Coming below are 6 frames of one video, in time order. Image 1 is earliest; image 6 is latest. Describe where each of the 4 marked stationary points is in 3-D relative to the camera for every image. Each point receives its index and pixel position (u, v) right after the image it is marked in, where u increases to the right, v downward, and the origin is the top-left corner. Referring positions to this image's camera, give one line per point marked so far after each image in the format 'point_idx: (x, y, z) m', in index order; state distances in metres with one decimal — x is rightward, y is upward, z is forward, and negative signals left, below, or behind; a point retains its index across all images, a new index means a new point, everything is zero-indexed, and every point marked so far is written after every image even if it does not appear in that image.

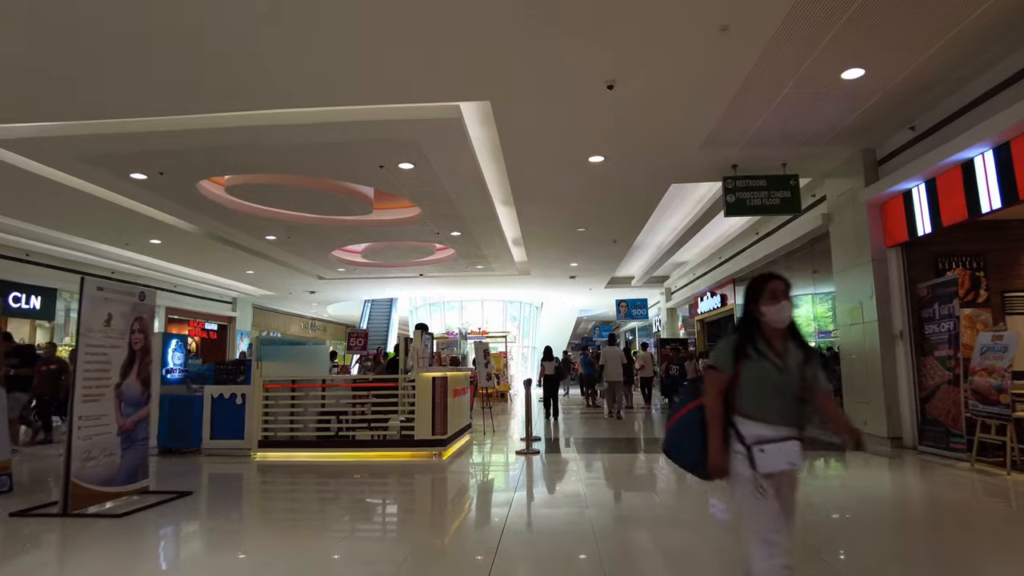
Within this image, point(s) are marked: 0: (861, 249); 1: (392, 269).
0: (+3.7, +0.4, +6.4) m
1: (-2.7, +0.4, +13.5) m
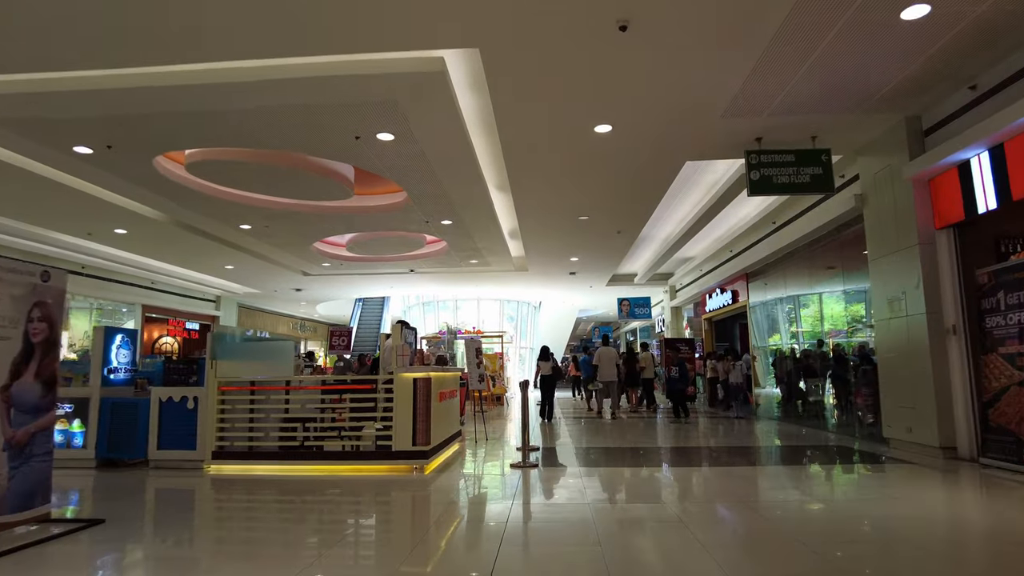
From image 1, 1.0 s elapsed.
0: (+3.7, +0.5, +5.6) m
1: (-2.8, +0.5, +12.6) m
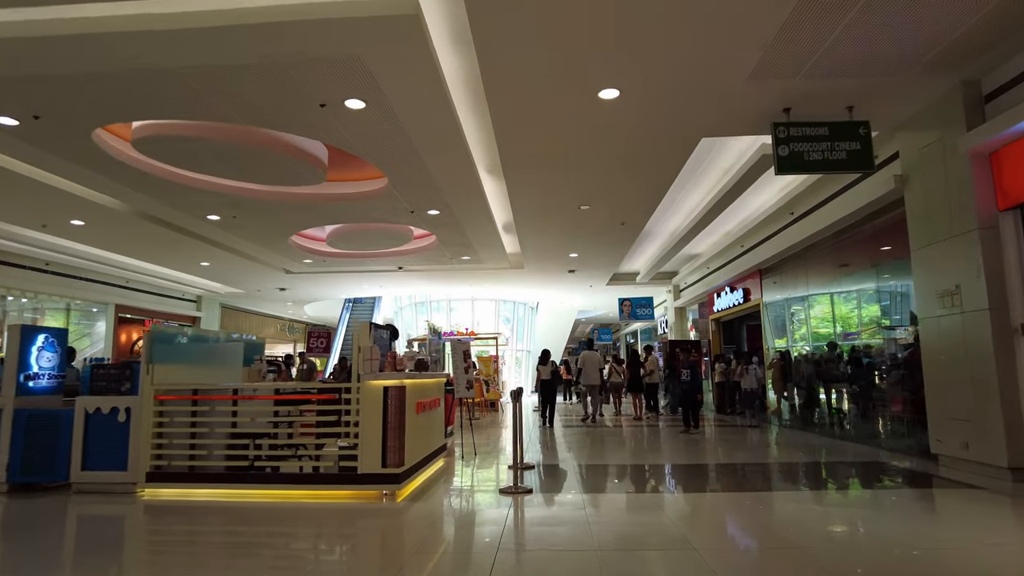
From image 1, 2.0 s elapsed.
0: (+3.6, +0.6, +4.9) m
1: (-2.9, +0.5, +11.8) m
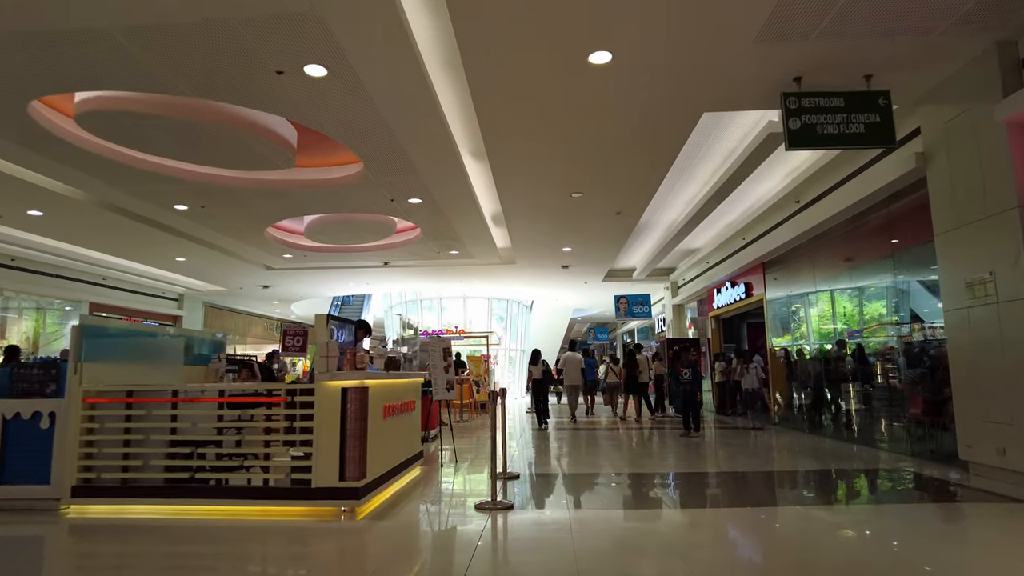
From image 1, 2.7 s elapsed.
0: (+3.4, +0.7, +4.3) m
1: (-3.0, +0.6, +11.3) m
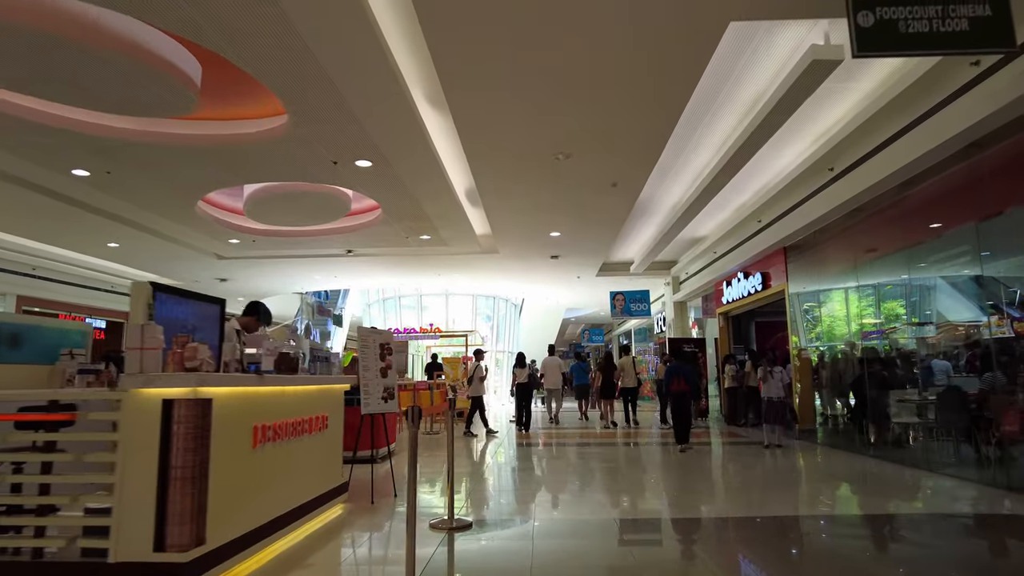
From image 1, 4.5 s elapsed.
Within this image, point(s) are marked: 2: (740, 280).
0: (+3.2, +0.8, +2.9) m
1: (-3.4, +0.8, +9.9) m
2: (+3.8, +0.1, +9.9) m
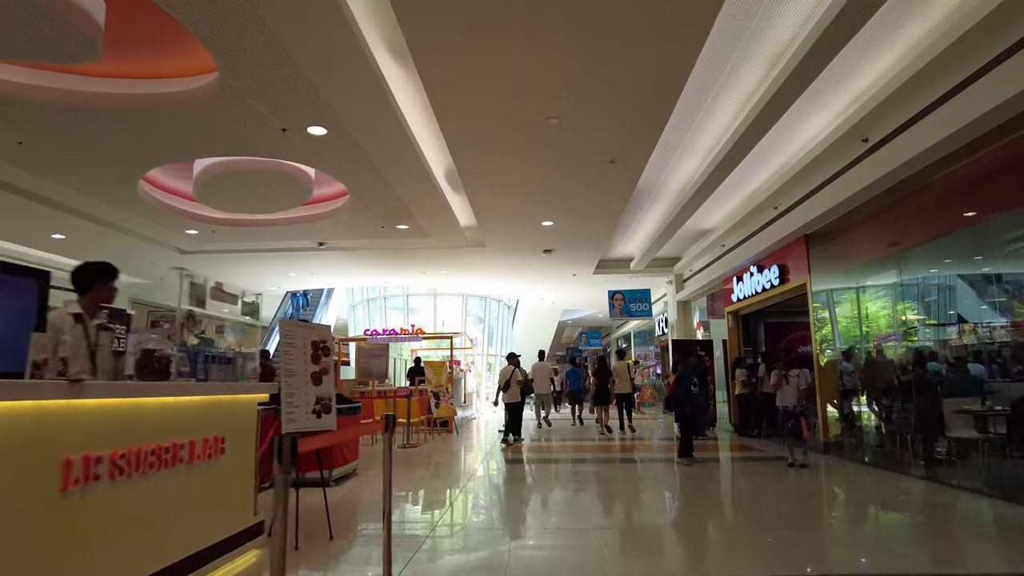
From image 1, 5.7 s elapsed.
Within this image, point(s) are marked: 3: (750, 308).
0: (+3.0, +1.0, +2.0) m
1: (-3.5, +0.8, +8.9) m
2: (+3.6, +0.2, +9.0) m
3: (+3.7, -0.3, +9.5) m
